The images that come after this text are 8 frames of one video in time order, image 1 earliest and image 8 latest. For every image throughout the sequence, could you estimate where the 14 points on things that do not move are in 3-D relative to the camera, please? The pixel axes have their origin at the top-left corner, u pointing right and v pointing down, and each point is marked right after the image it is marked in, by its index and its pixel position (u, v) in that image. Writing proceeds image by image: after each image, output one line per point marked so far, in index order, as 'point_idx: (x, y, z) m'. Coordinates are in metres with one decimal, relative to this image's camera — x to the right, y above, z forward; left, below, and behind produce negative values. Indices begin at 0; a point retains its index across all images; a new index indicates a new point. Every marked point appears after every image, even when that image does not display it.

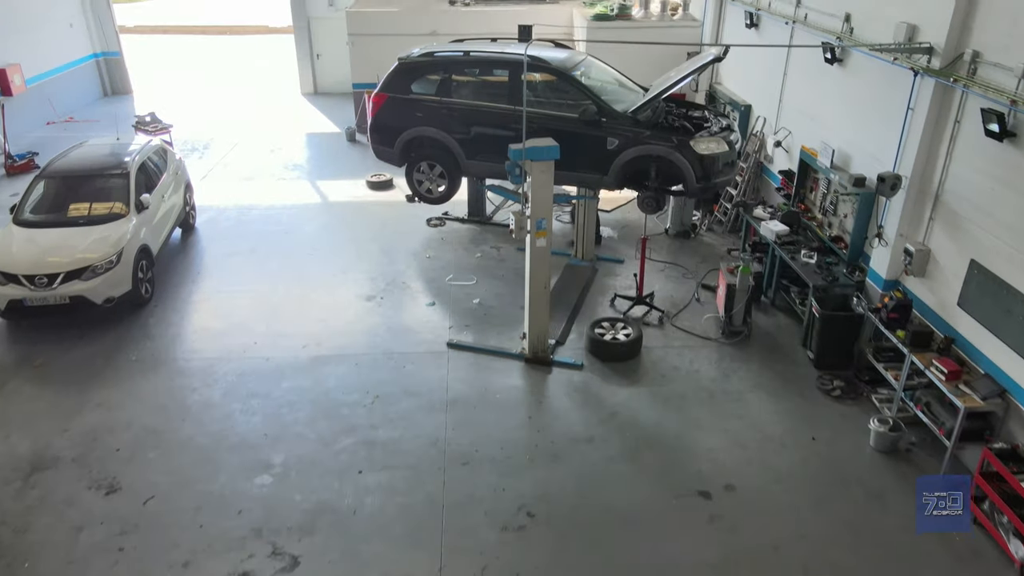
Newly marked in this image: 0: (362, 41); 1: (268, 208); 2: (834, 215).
0: (-2.4, +4.0, +11.7) m
1: (-3.2, +1.0, +9.4) m
2: (+2.9, +0.7, +6.6) m
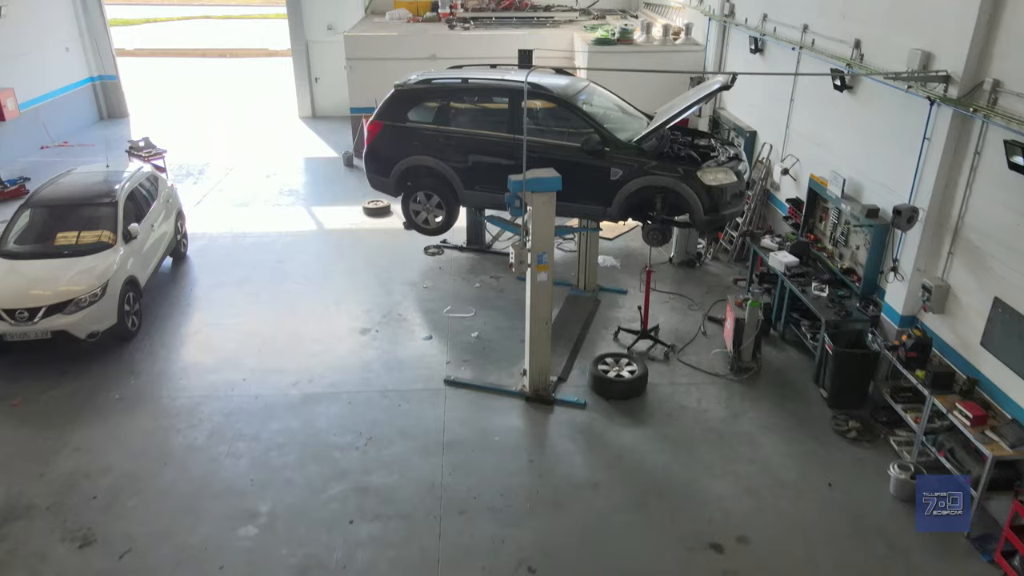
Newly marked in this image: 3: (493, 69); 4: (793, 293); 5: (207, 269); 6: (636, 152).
0: (-2.4, +3.5, +11.5) m
1: (-3.2, +0.7, +9.2) m
2: (+2.9, +0.4, +6.4) m
3: (-0.2, +2.0, +6.6) m
4: (+2.5, 0.0, +6.6) m
5: (-3.5, +0.2, +8.4) m
6: (+1.0, +1.0, +5.6) m
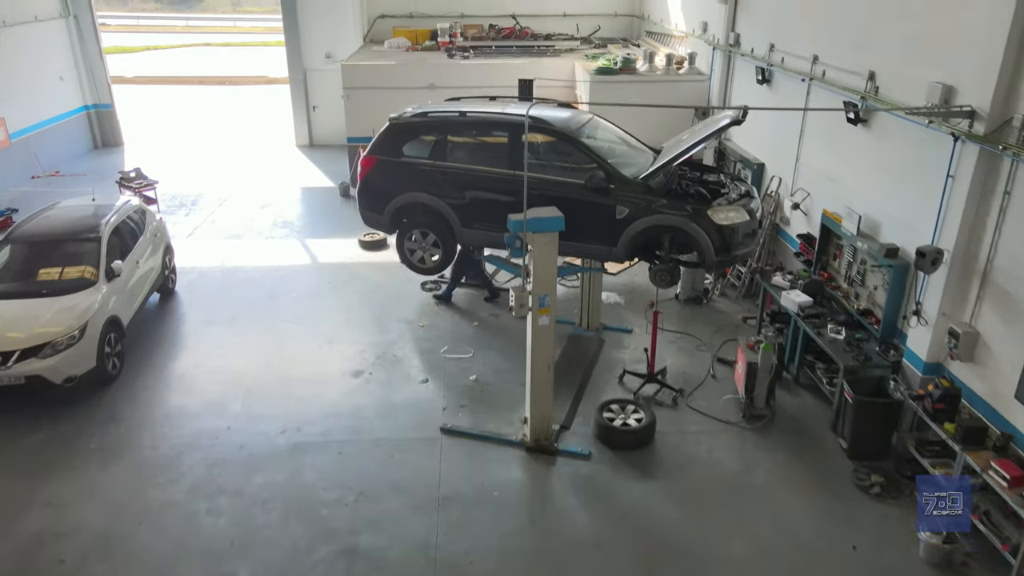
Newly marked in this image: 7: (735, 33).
0: (-2.4, +3.0, +11.3) m
1: (-3.2, +0.2, +8.9) m
2: (+2.9, 0.0, +6.0) m
3: (-0.2, +1.6, +6.3) m
4: (+2.5, -0.4, +6.3) m
5: (-3.5, -0.2, +8.1) m
6: (+1.0, +0.7, +5.3) m
7: (+2.8, +3.2, +9.0) m
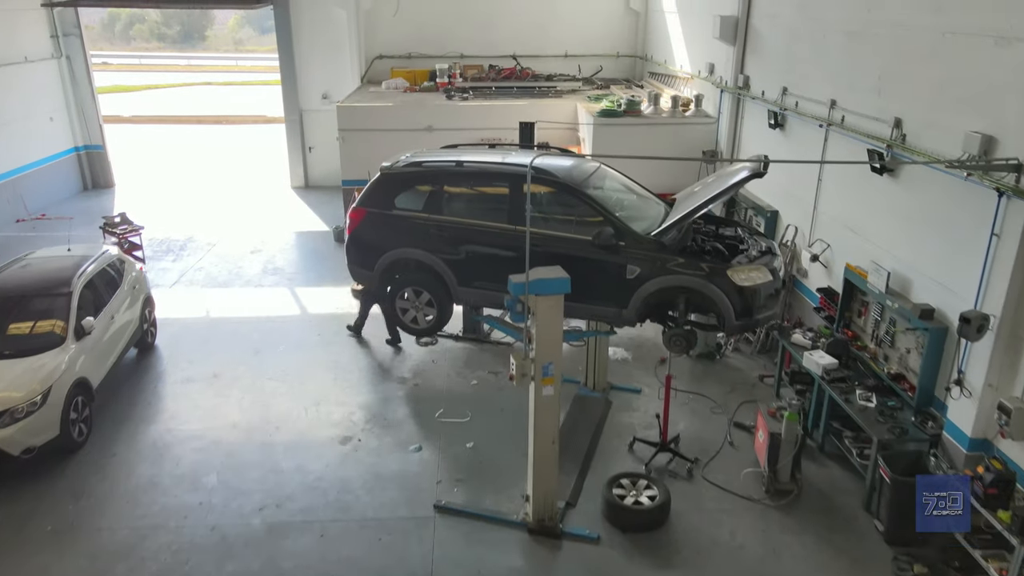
0: (-2.4, +2.3, +11.0) m
1: (-3.2, -0.4, +8.5) m
2: (+2.9, -0.5, +5.6) m
3: (-0.2, +1.1, +5.9) m
4: (+2.5, -0.9, +5.8) m
5: (-3.5, -0.8, +7.6) m
6: (+1.0, +0.3, +4.9) m
7: (+2.8, +2.5, +8.7) m
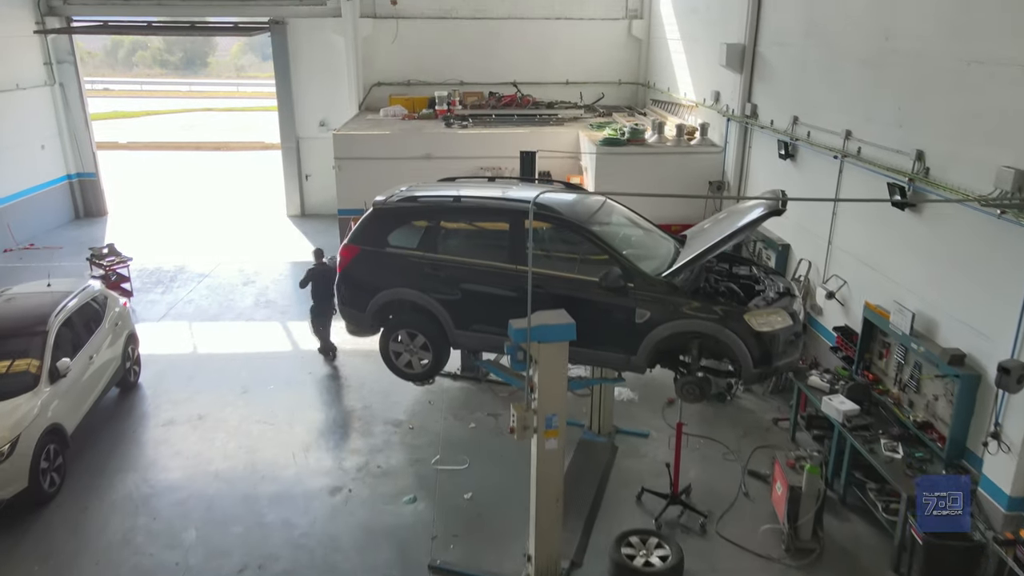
0: (-2.4, +1.8, +10.7) m
1: (-3.2, -0.8, +8.1) m
2: (+2.9, -0.8, +5.2) m
3: (-0.2, +0.8, +5.6) m
4: (+2.5, -1.2, +5.4) m
5: (-3.5, -1.1, +7.2) m
6: (+1.0, 0.0, +4.5) m
7: (+2.8, +2.1, +8.4) m
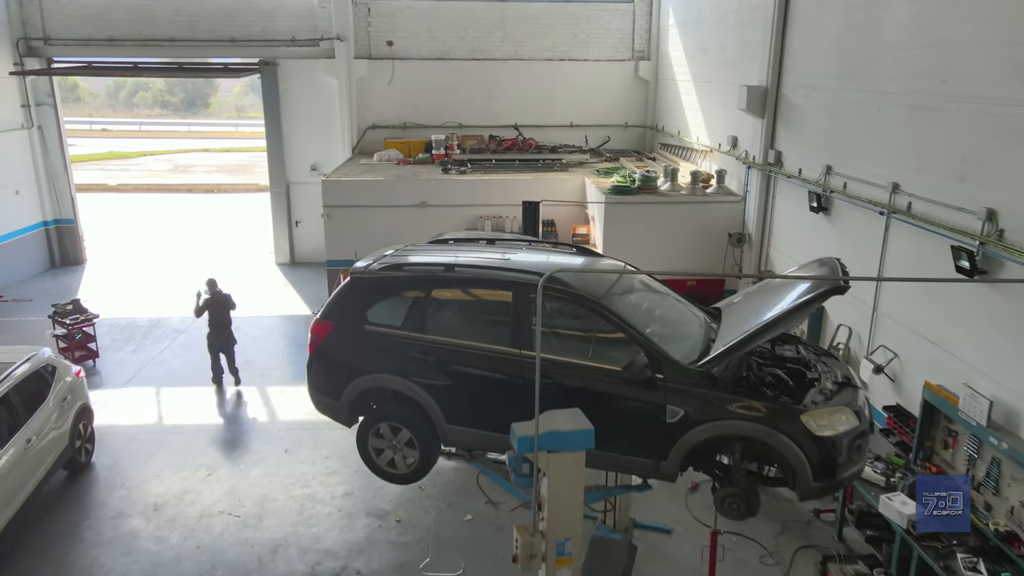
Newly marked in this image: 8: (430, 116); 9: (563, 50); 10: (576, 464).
0: (-2.4, +1.0, +10.0) m
1: (-3.1, -1.4, +7.3) m
2: (+2.9, -1.3, +4.4) m
3: (-0.2, +0.3, +4.9) m
4: (+2.6, -1.7, +4.5) m
5: (-3.5, -1.7, +6.3) m
6: (+1.0, -0.5, +3.7) m
7: (+2.8, +1.5, +7.7) m
8: (-1.5, +3.1, +13.0) m
9: (+0.9, +4.2, +12.9) m
10: (+0.3, -0.8, +3.4) m
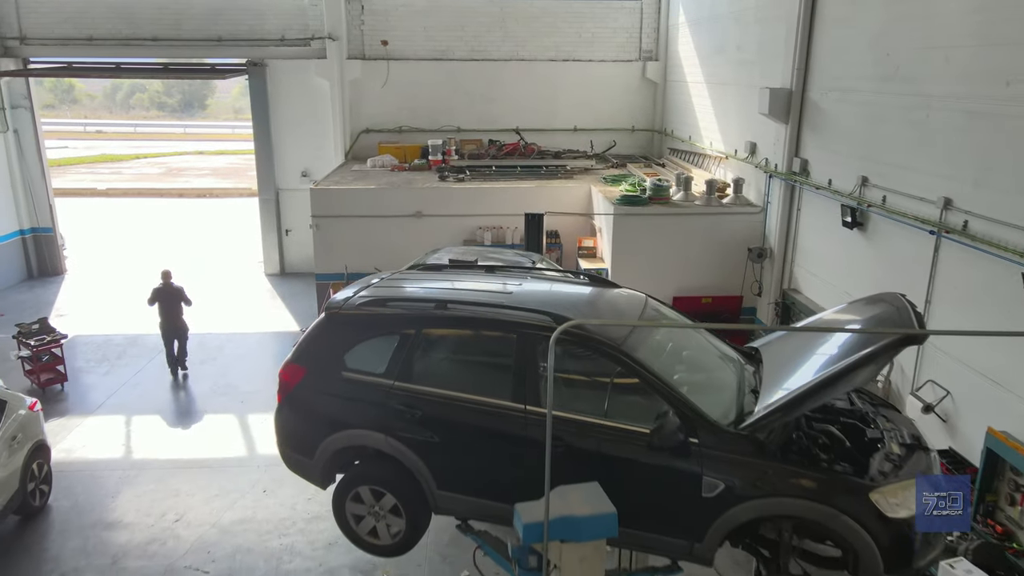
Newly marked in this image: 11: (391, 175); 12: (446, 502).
0: (-2.3, +0.8, +9.4) m
1: (-3.1, -1.6, +6.6) m
2: (+3.0, -1.5, +3.7) m
3: (-0.1, +0.1, +4.2) m
4: (+2.6, -1.9, +3.9) m
5: (-3.5, -1.9, +5.7) m
6: (+1.0, -0.7, +3.1) m
7: (+2.8, +1.3, +7.1) m
8: (-1.5, +2.9, +12.4) m
9: (+0.9, +4.0, +12.2) m
10: (+0.3, -1.0, +2.8) m
11: (-1.7, +1.6, +10.4) m
12: (-0.3, -1.0, +3.6) m
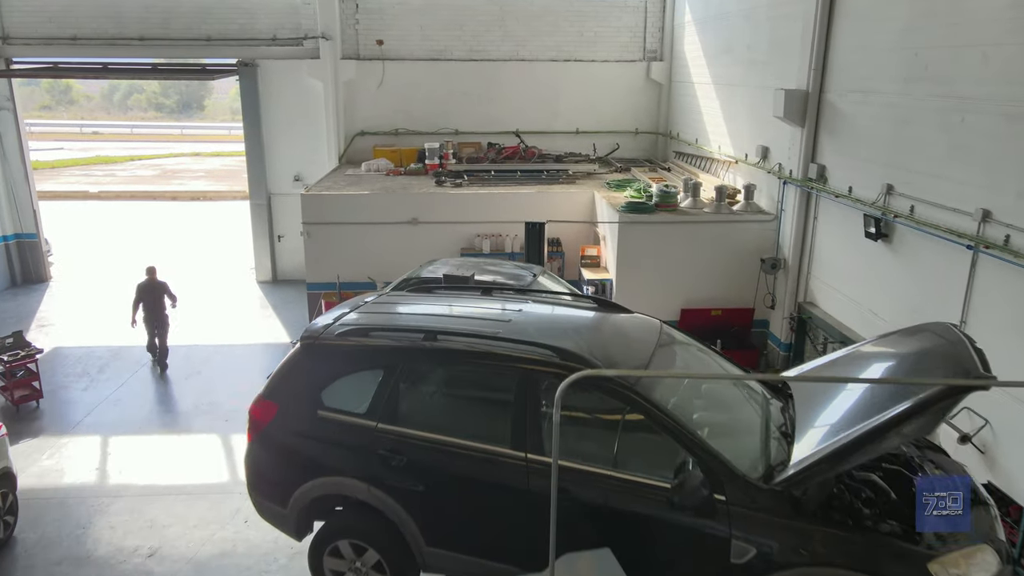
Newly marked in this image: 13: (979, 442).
0: (-2.4, +0.7, +9.0) m
1: (-3.1, -1.7, +6.2) m
2: (+2.9, -1.6, +3.3) m
3: (-0.1, 0.0, +3.8) m
4: (+2.6, -2.0, +3.5) m
5: (-3.5, -2.0, +5.3) m
6: (+1.0, -0.8, +2.7) m
7: (+2.8, +1.1, +6.7) m
8: (-1.5, +2.7, +12.0) m
9: (+0.9, +3.9, +11.8) m
10: (+0.3, -1.2, +2.4) m
11: (-1.7, +1.5, +10.0) m
12: (-0.3, -1.2, +3.2) m
13: (+2.9, -1.0, +4.5) m
